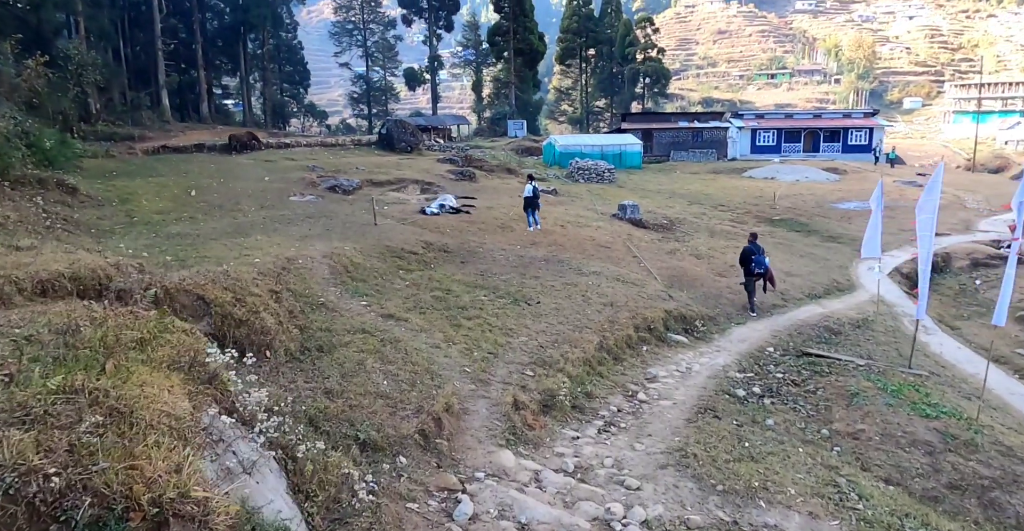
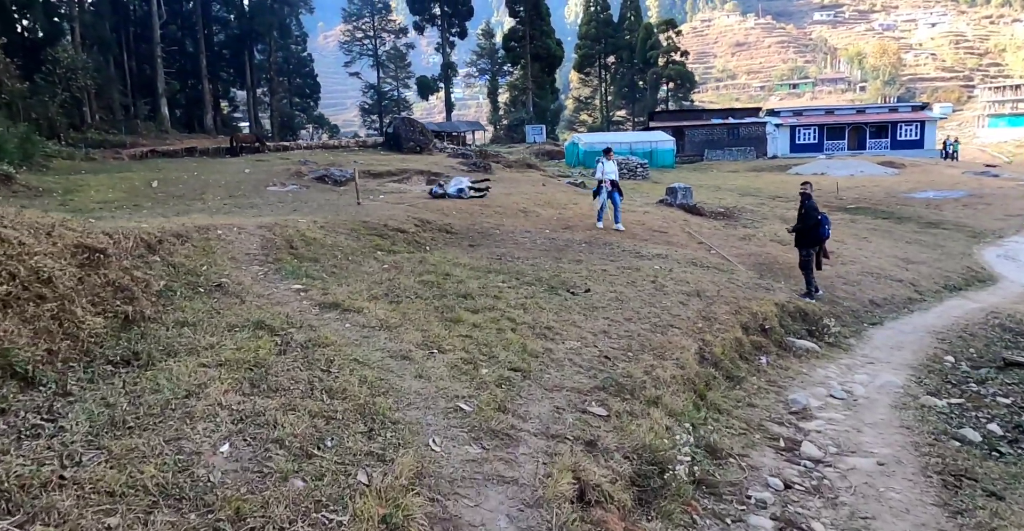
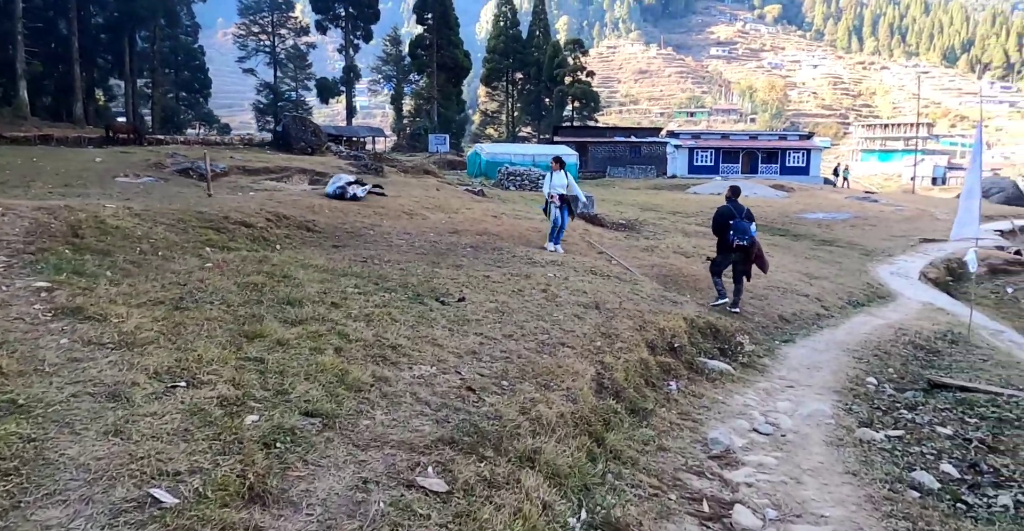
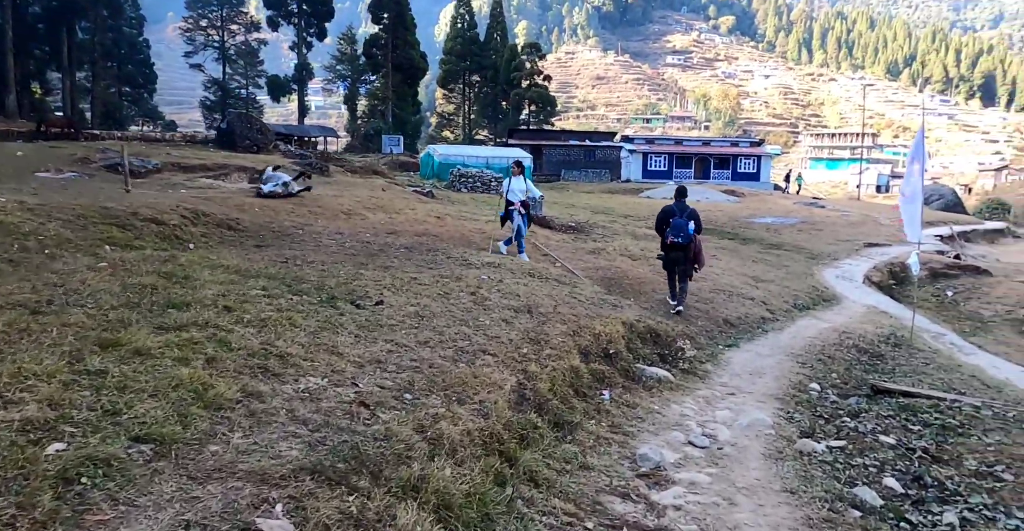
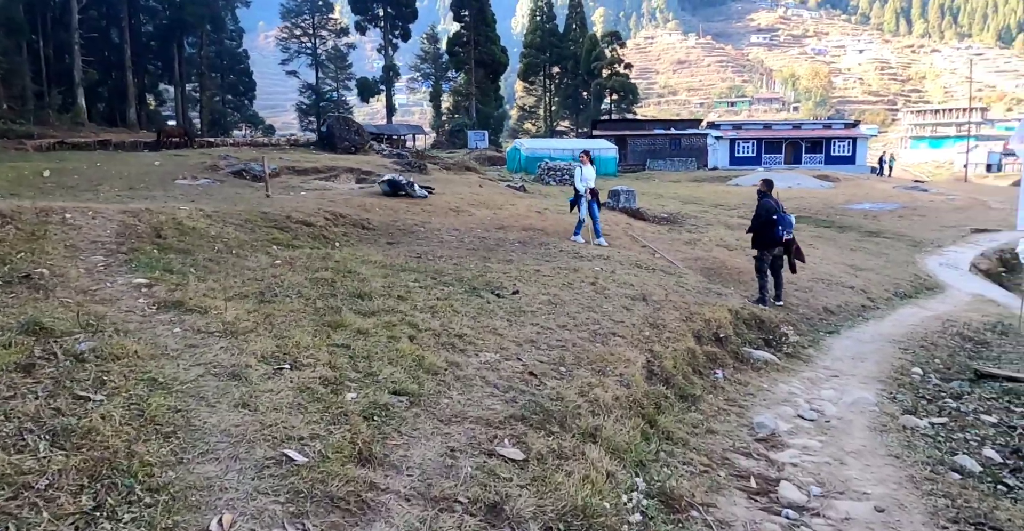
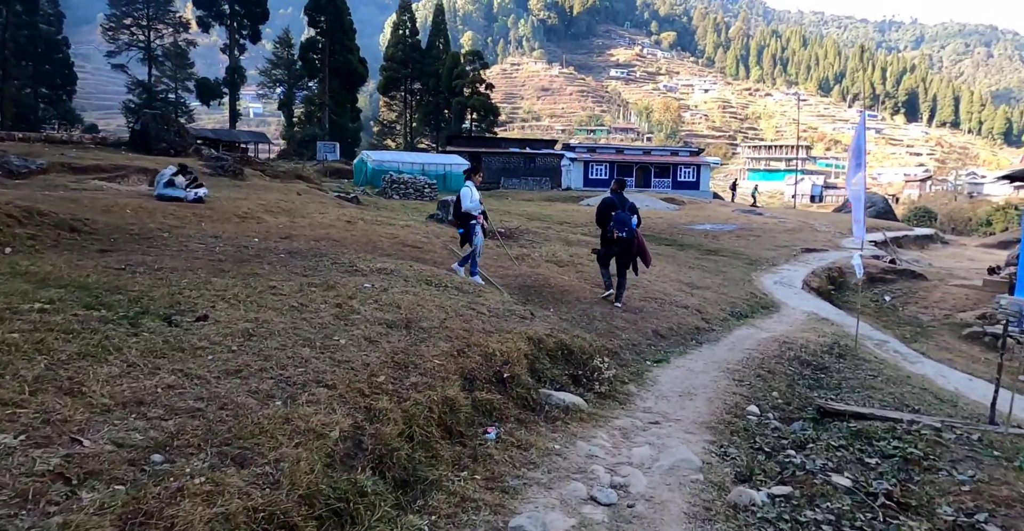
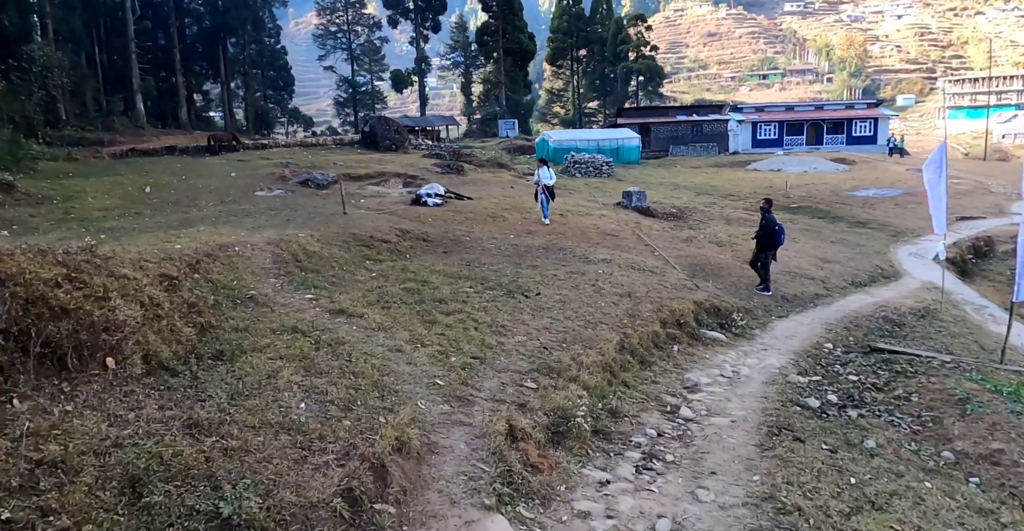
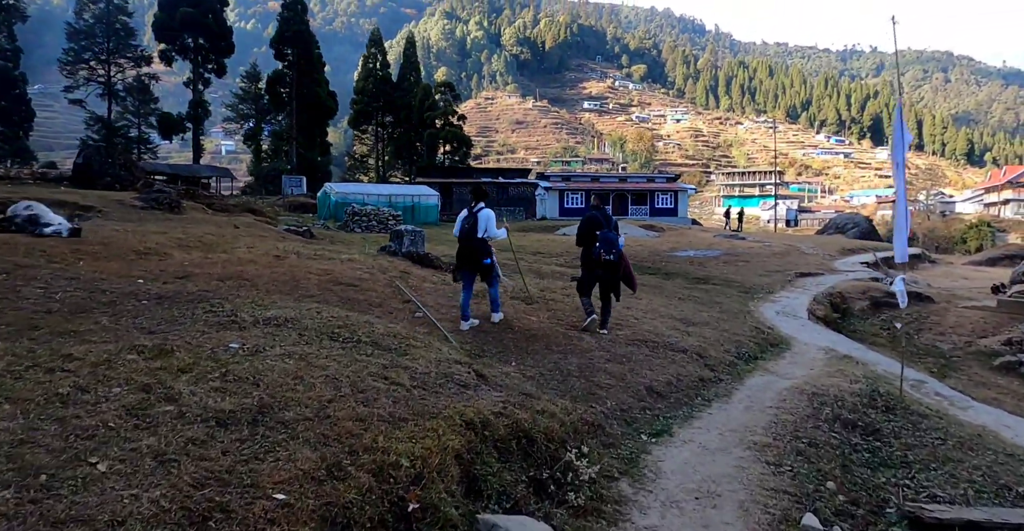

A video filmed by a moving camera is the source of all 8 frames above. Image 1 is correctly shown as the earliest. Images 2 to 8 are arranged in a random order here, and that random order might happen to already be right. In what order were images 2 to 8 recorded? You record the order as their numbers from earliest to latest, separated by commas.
7, 2, 5, 3, 4, 6, 8
